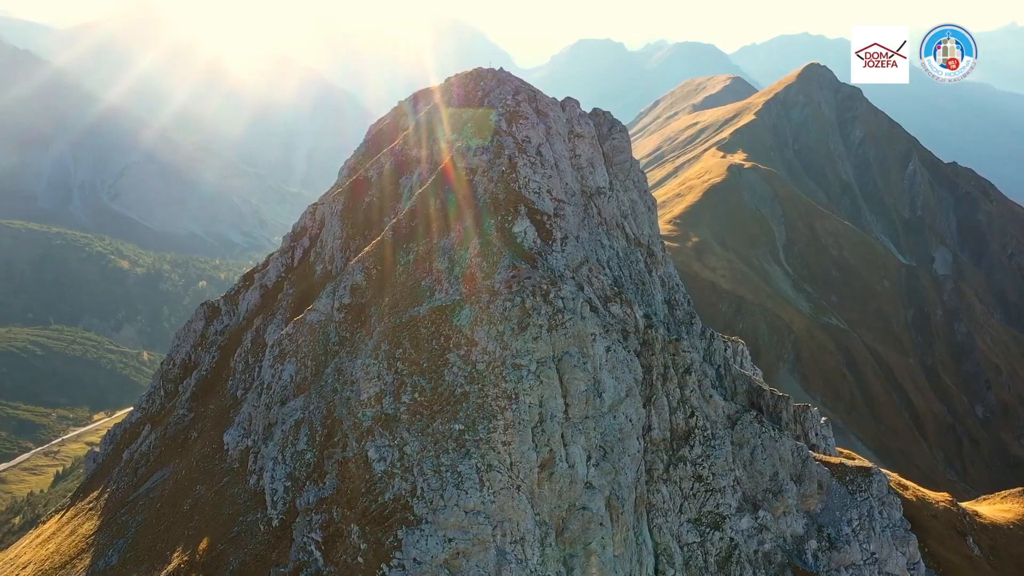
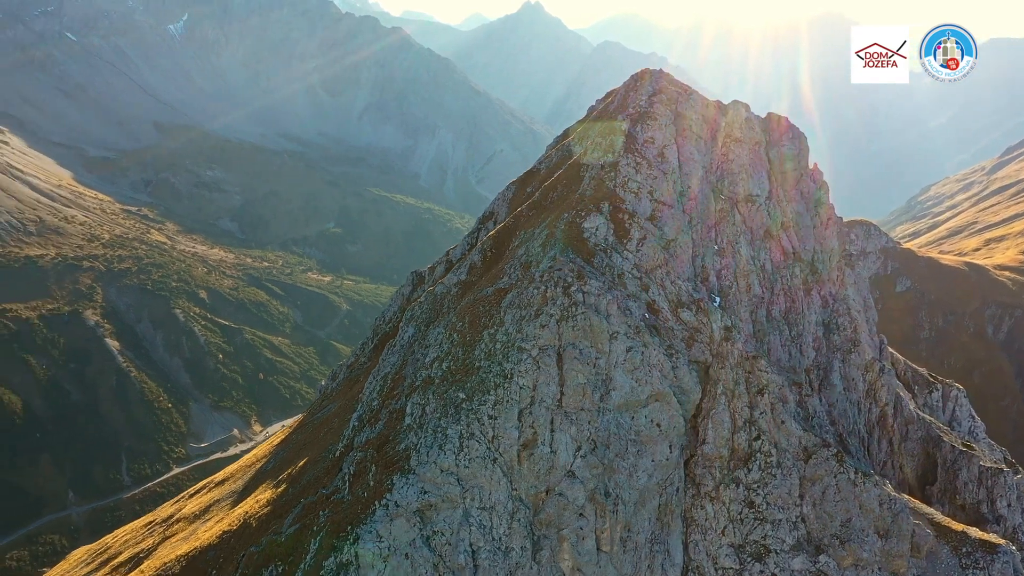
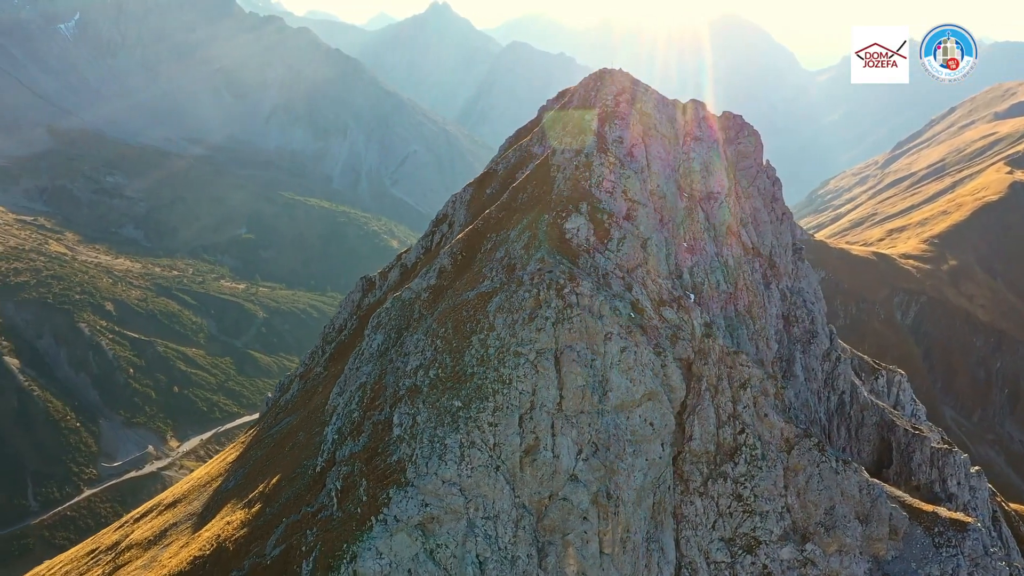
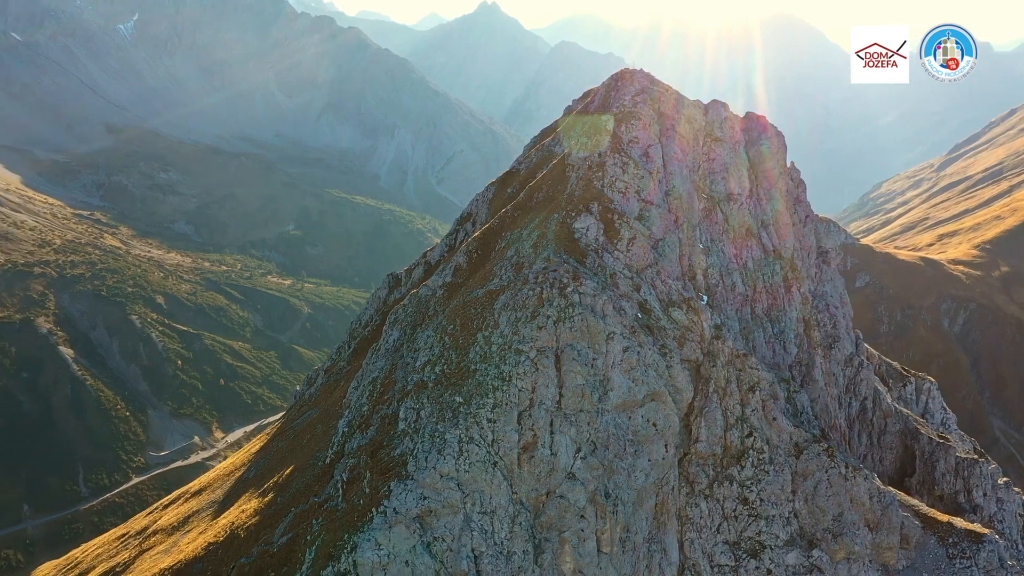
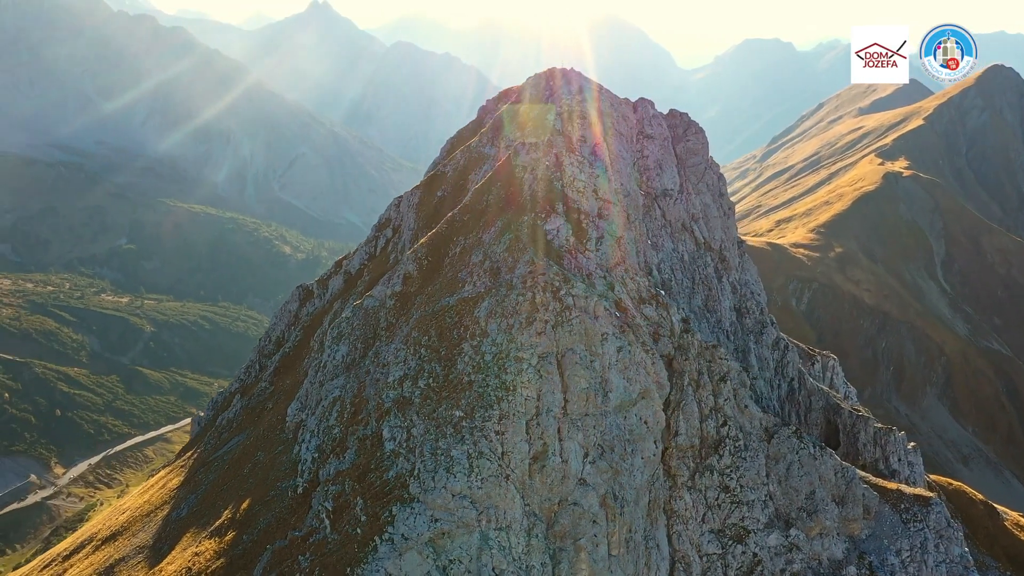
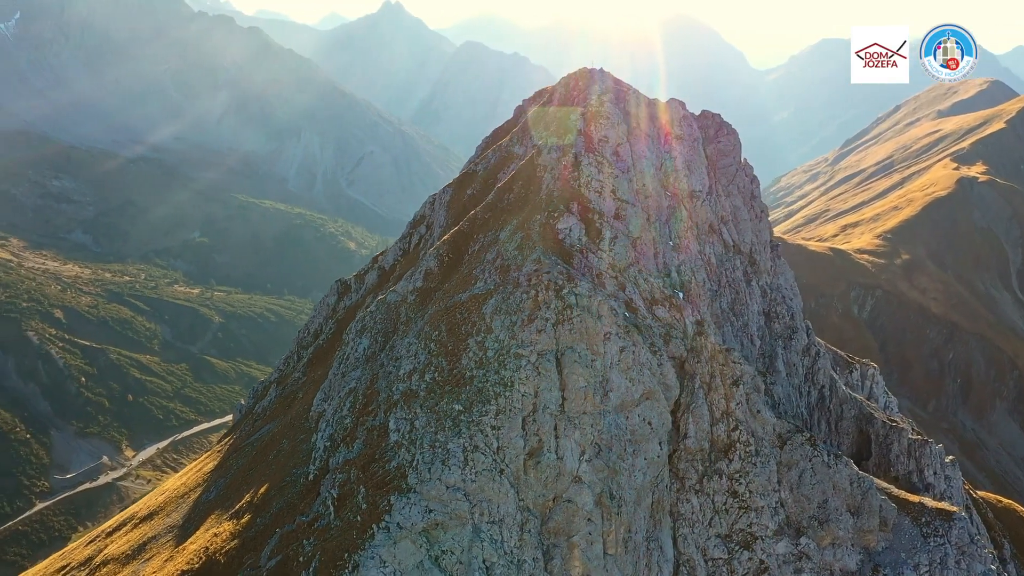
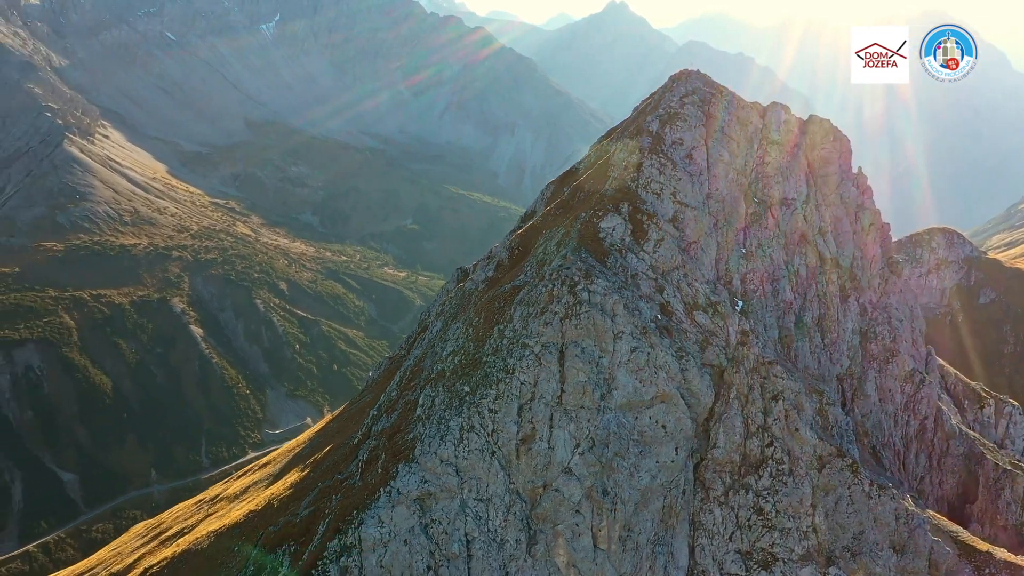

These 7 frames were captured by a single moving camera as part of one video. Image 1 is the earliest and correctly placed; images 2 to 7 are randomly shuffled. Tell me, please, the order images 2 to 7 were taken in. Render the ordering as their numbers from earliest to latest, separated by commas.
5, 6, 3, 4, 2, 7
